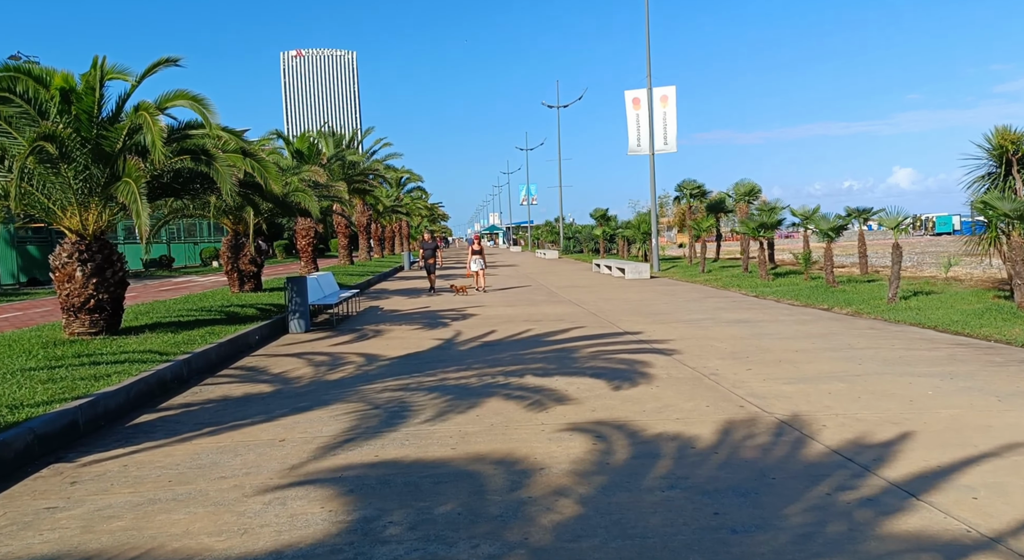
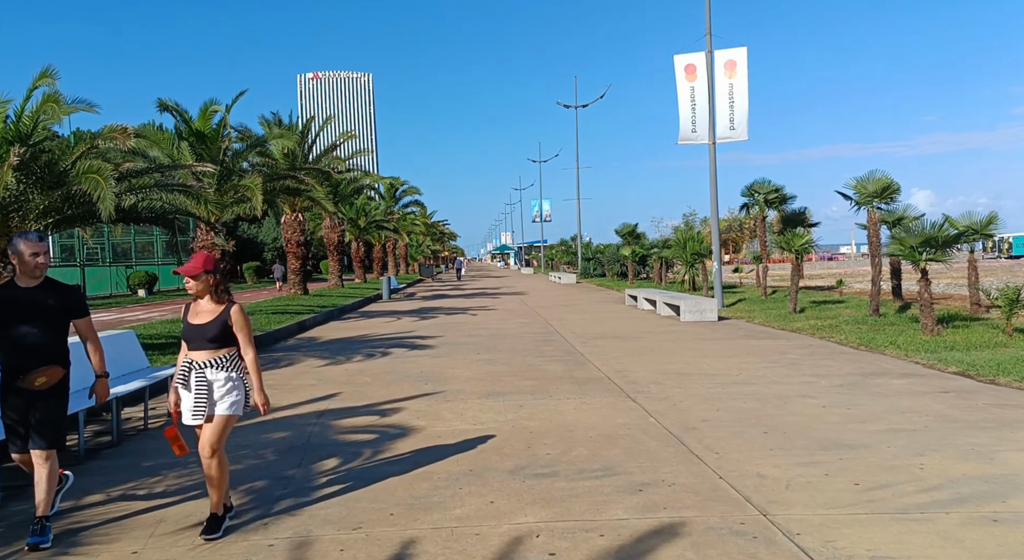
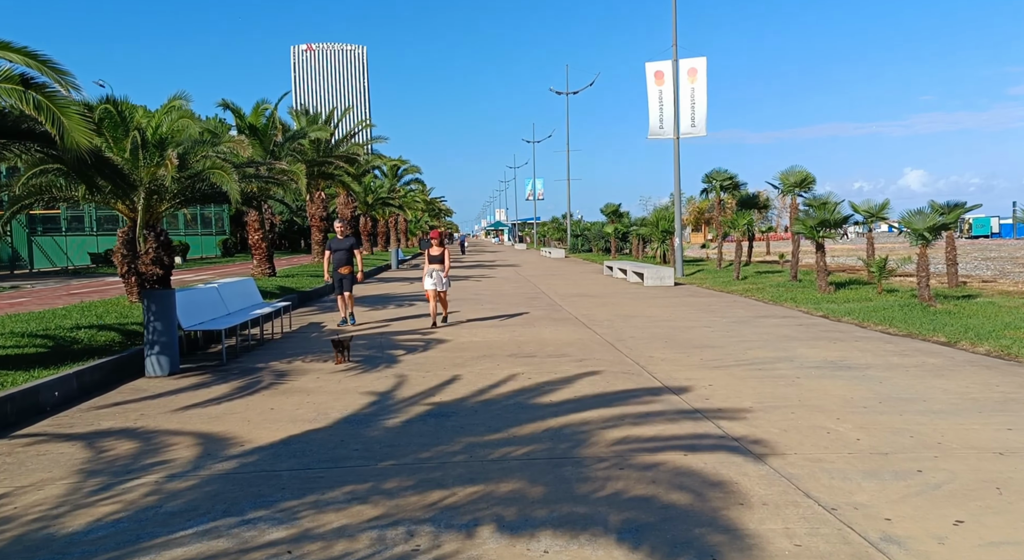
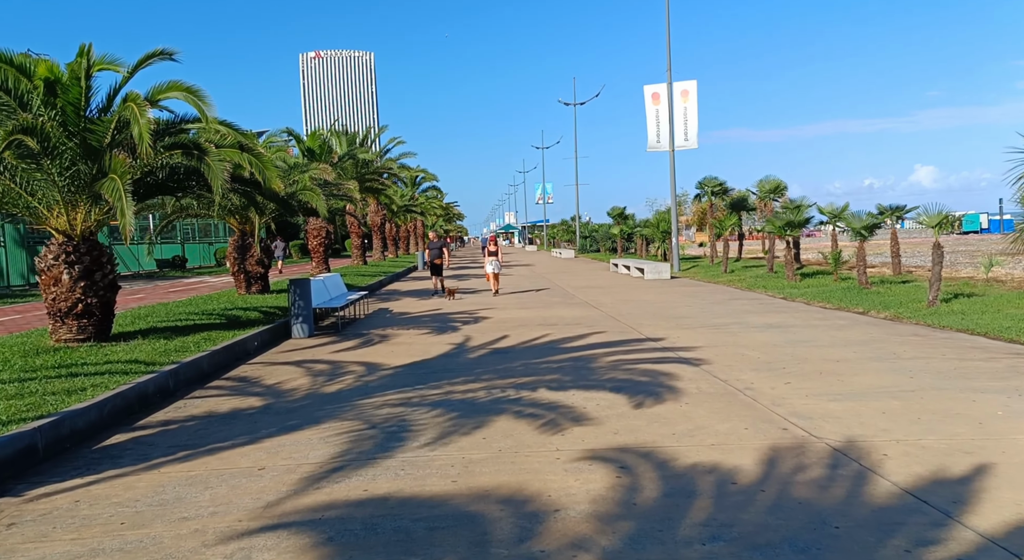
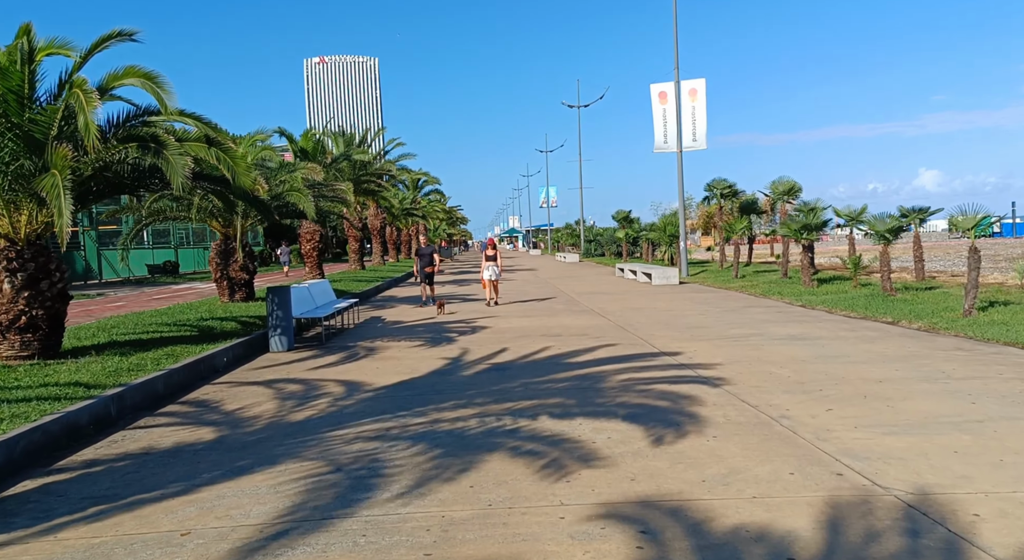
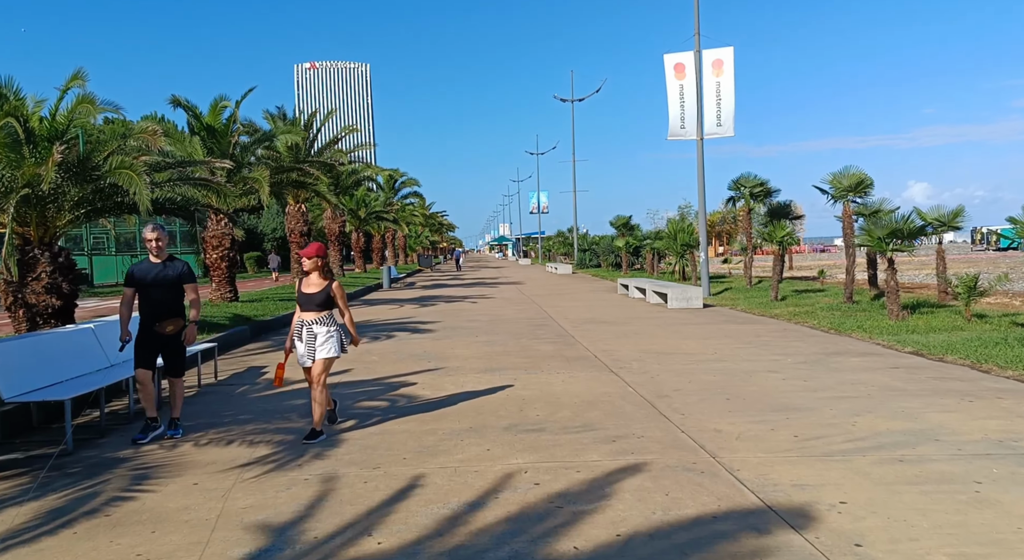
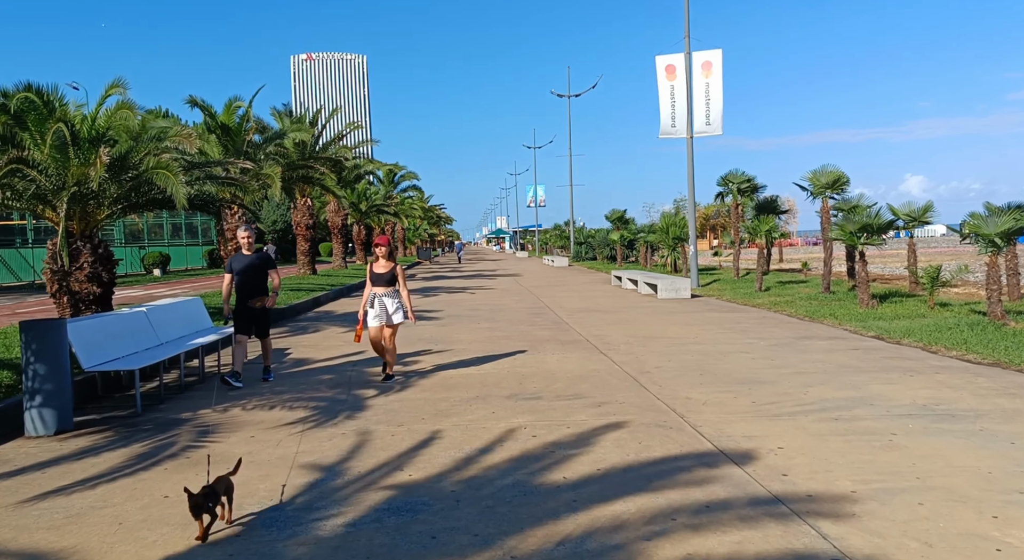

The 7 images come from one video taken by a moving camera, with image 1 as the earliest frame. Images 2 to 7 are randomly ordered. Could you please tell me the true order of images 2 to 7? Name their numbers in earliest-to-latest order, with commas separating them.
4, 5, 3, 7, 6, 2
